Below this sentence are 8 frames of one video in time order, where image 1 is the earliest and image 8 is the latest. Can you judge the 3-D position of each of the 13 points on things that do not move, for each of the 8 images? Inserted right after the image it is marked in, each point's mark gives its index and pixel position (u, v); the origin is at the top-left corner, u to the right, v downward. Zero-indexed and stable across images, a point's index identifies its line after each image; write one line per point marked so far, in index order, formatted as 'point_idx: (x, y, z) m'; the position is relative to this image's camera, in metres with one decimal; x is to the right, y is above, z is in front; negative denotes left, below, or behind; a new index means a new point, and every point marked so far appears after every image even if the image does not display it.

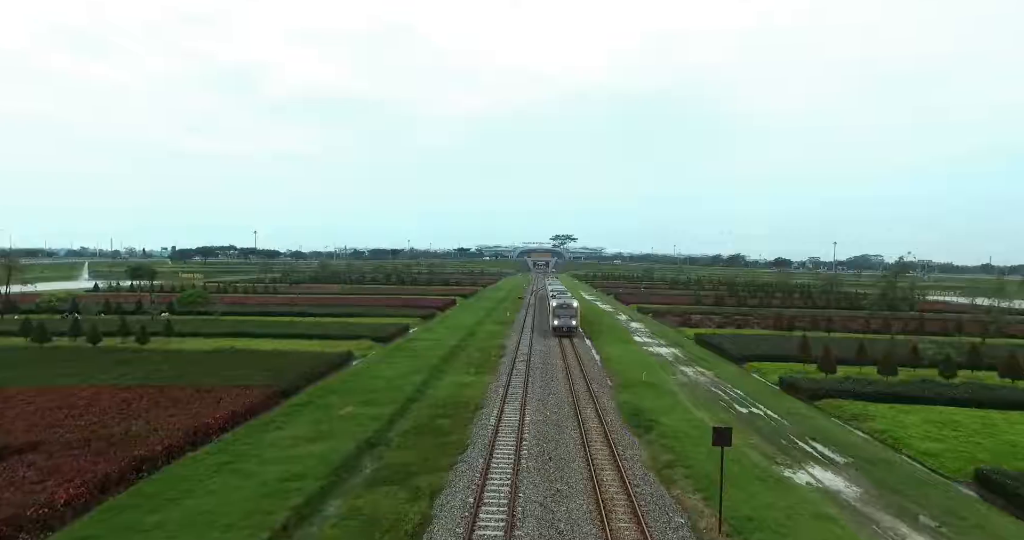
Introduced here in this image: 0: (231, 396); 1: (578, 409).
0: (-8.6, -3.9, +16.9) m
1: (+2.0, -4.4, +17.0) m
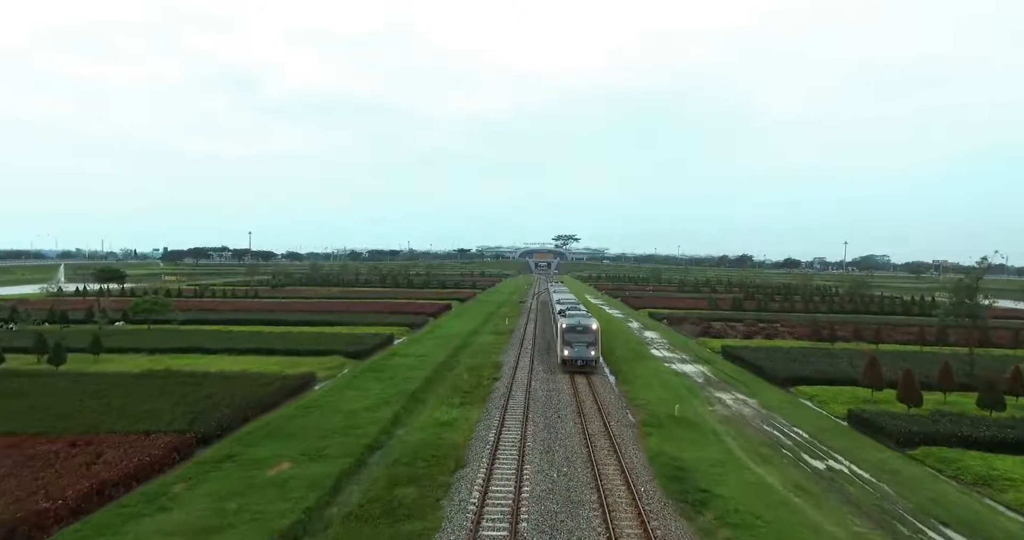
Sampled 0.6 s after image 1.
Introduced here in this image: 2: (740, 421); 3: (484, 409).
0: (-8.7, -4.0, +12.3) m
1: (+1.9, -4.5, +12.5) m
2: (+7.0, -4.6, +17.1) m
3: (-0.9, -4.4, +17.3) m
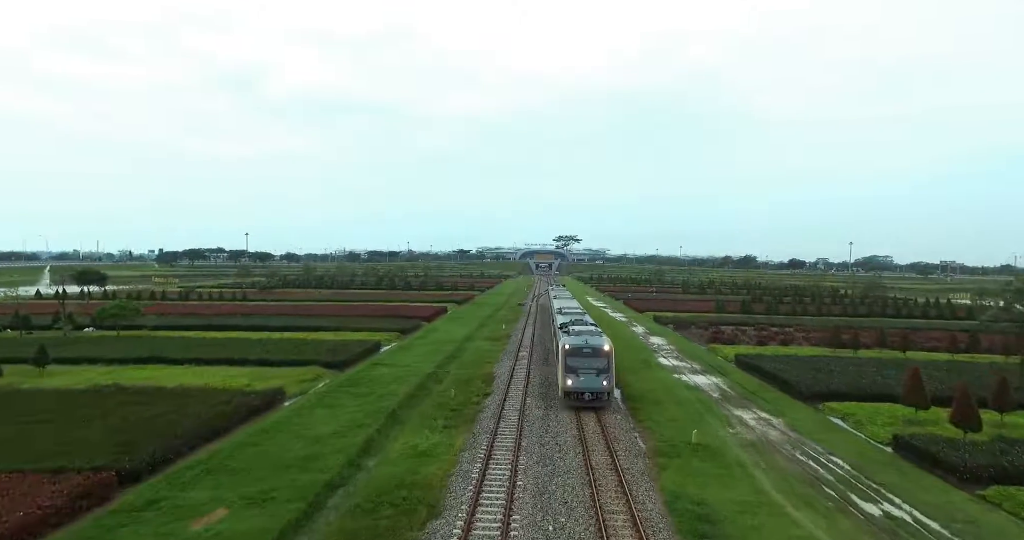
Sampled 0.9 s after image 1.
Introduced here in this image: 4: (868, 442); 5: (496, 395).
0: (-9.0, -4.1, +10.0) m
1: (+1.6, -4.6, +10.1) m
2: (+6.8, -4.7, +14.7) m
3: (-1.1, -4.4, +15.0) m
4: (+9.7, -4.7, +15.2) m
5: (-0.6, -4.3, +19.3) m
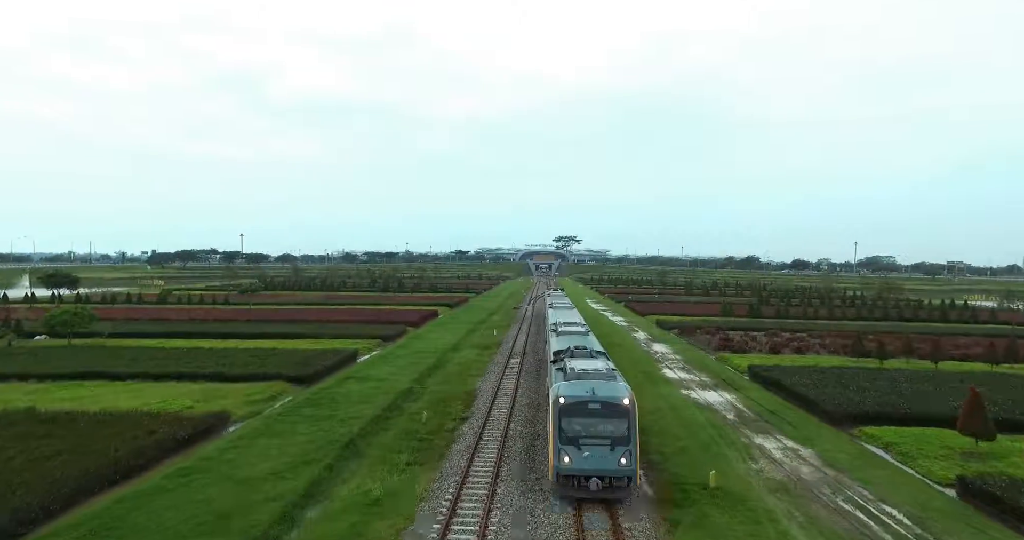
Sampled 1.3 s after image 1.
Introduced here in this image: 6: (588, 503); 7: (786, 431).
0: (-9.5, -4.2, +7.2) m
1: (+1.1, -4.6, +7.3) m
2: (+6.2, -4.7, +12.0) m
3: (-1.7, -4.5, +12.2) m
4: (+9.2, -4.8, +12.4) m
5: (-1.1, -4.4, +16.6) m
6: (+1.5, -4.5, +11.0) m
7: (+8.1, -4.8, +16.4) m
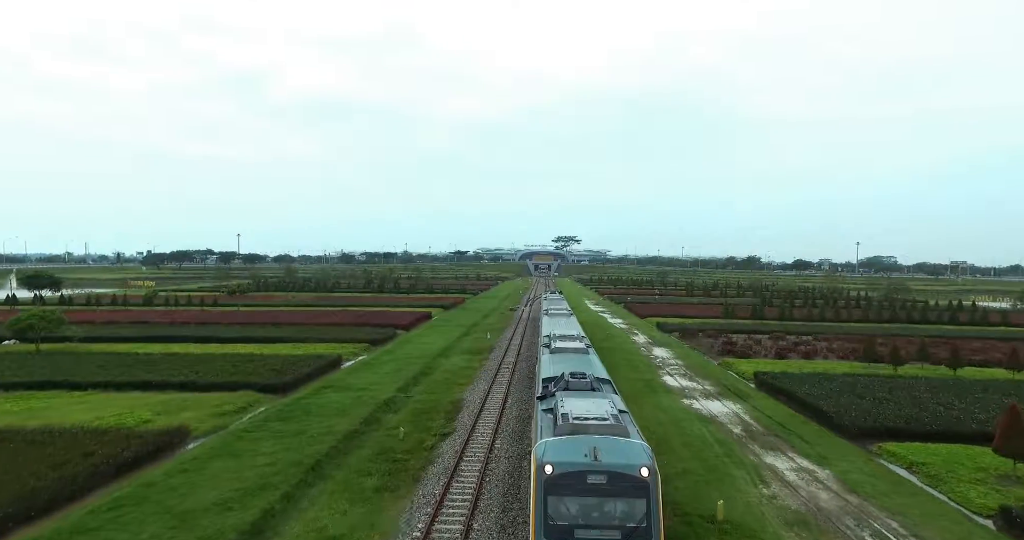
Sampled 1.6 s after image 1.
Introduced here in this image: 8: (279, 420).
0: (-9.9, -4.2, +5.8) m
1: (+0.7, -4.7, +5.9) m
2: (+5.9, -4.8, +10.5) m
3: (-2.0, -4.5, +10.8) m
4: (+8.8, -4.8, +11.0) m
5: (-1.5, -4.4, +15.2) m
6: (+1.1, -4.5, +9.5) m
7: (+7.8, -4.8, +15.0) m
8: (-6.8, -4.4, +16.4) m
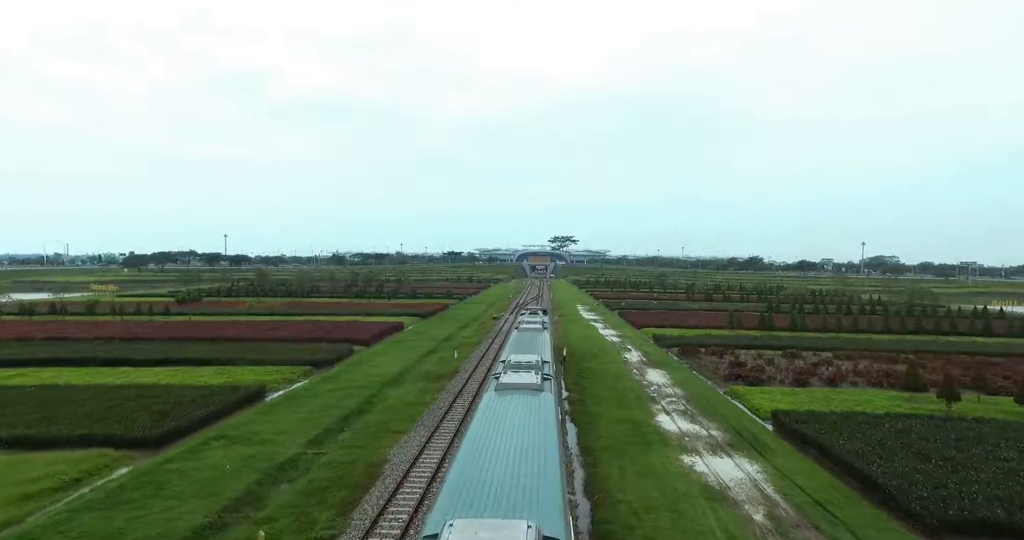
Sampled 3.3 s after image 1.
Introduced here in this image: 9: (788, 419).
0: (-11.4, -4.7, +0.9) m
1: (-0.8, -5.1, +1.0) m
2: (+4.3, -5.2, +5.7) m
3: (-3.6, -5.0, +5.9) m
4: (+7.3, -5.2, +6.1) m
5: (-3.0, -4.9, +10.3) m
6: (-0.4, -4.9, +4.7) m
7: (+6.3, -5.2, +10.1) m
8: (-8.3, -4.8, +11.5) m
9: (+8.9, -4.7, +17.7) m
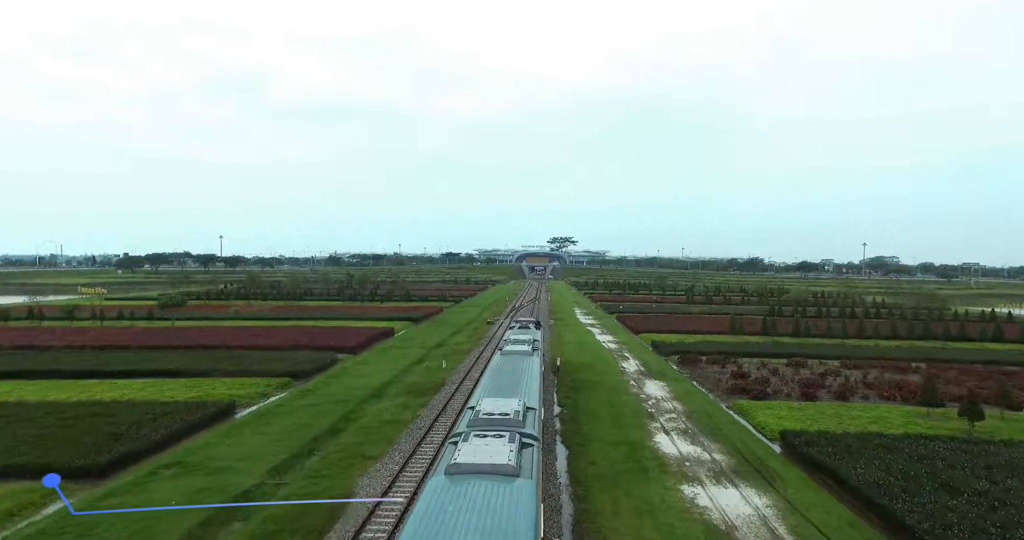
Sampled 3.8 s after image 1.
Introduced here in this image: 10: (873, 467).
0: (-11.8, -4.9, -0.5) m
1: (-1.2, -5.4, -0.4) m
2: (+3.9, -5.4, +4.2) m
3: (-4.0, -5.2, +4.4) m
4: (+6.9, -5.5, +4.6) m
5: (-3.4, -5.1, +8.8) m
6: (-0.8, -5.2, +3.2) m
7: (+5.8, -5.5, +8.7) m
8: (-8.8, -5.1, +10.0) m
9: (+8.4, -5.0, +16.3) m
10: (+9.1, -5.0, +13.9) m
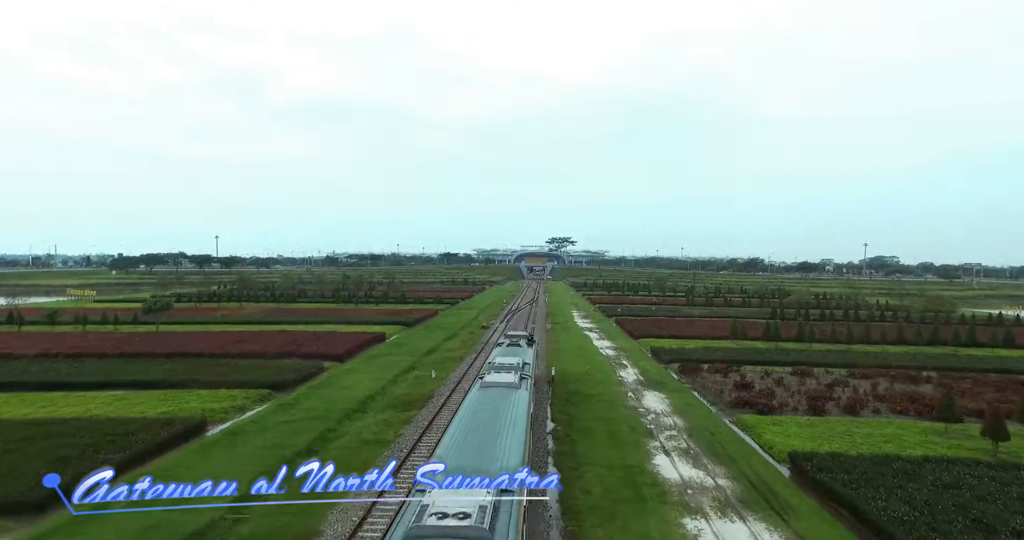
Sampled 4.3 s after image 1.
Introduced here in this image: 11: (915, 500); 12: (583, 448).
0: (-12.2, -5.2, -1.8) m
1: (-1.5, -5.6, -1.7) m
2: (+3.6, -5.7, +2.9) m
3: (-4.3, -5.5, +3.2) m
4: (+6.5, -5.7, +3.4) m
5: (-3.7, -5.4, +7.5) m
6: (-1.1, -5.5, +1.9) m
7: (+5.5, -5.7, +7.4) m
8: (-9.1, -5.4, +8.7) m
9: (+8.1, -5.3, +15.0) m
10: (+8.8, -5.2, +12.7) m
11: (+9.1, -5.2, +12.3) m
12: (+2.2, -5.4, +17.3) m
